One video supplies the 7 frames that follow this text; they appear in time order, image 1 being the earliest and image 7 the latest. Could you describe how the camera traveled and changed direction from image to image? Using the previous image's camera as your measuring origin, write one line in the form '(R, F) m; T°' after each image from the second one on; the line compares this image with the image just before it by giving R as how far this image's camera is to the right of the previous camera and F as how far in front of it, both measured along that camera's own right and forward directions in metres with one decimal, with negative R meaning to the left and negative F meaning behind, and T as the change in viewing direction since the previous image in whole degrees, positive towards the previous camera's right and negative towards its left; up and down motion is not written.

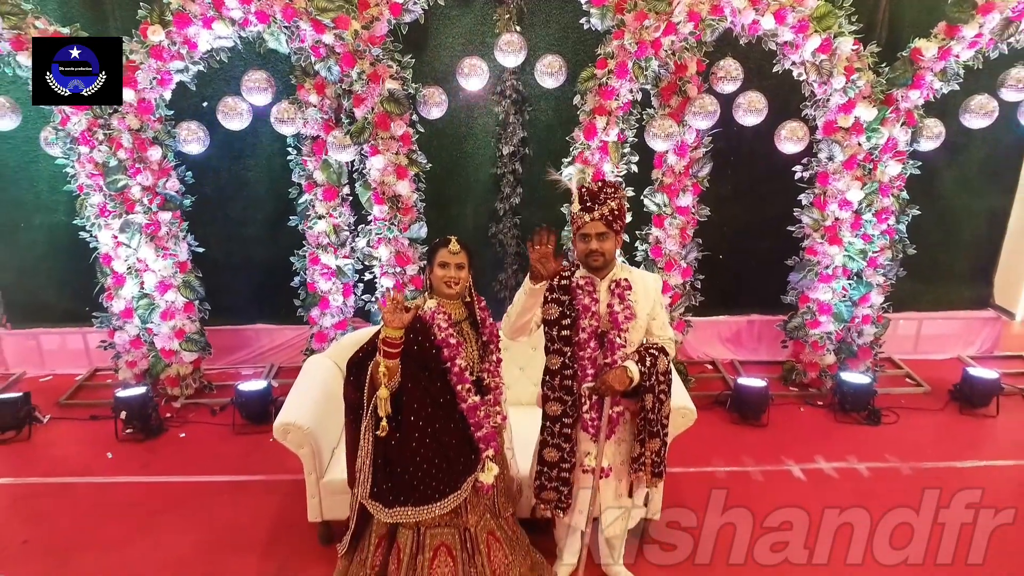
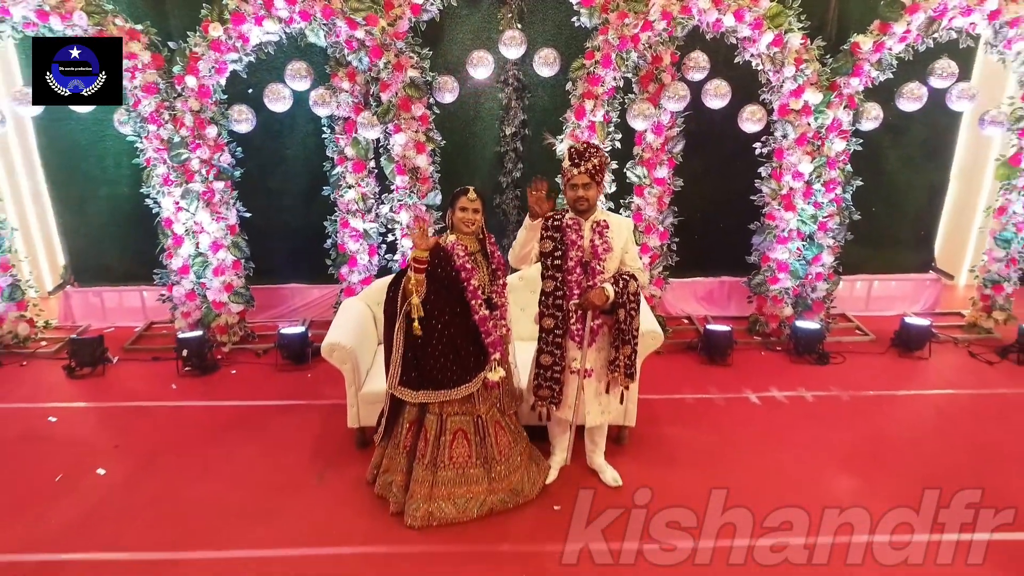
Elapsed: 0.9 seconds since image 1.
(0.0, -0.6) m; 0°
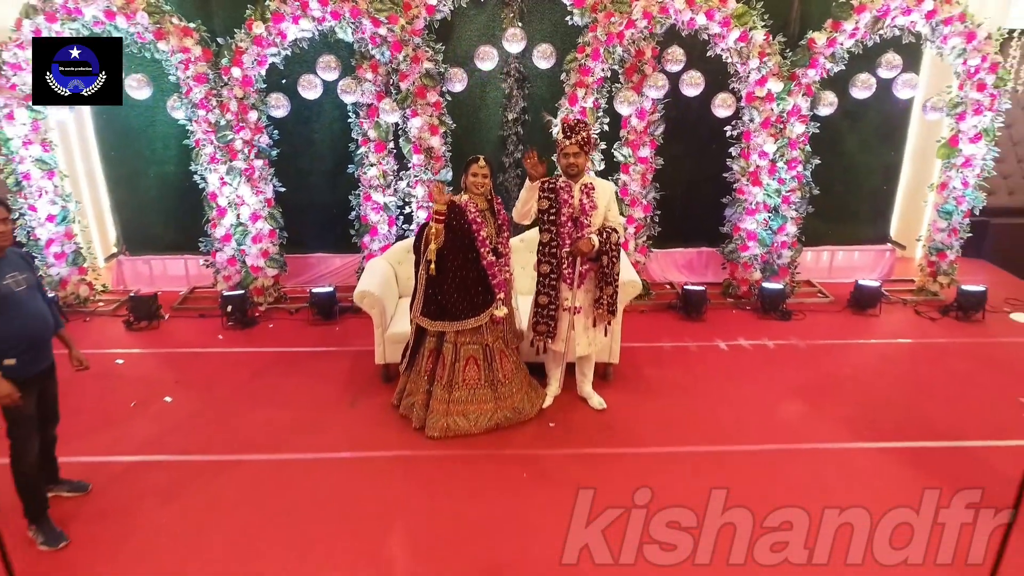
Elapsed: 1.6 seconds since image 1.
(0.0, -0.6) m; 0°
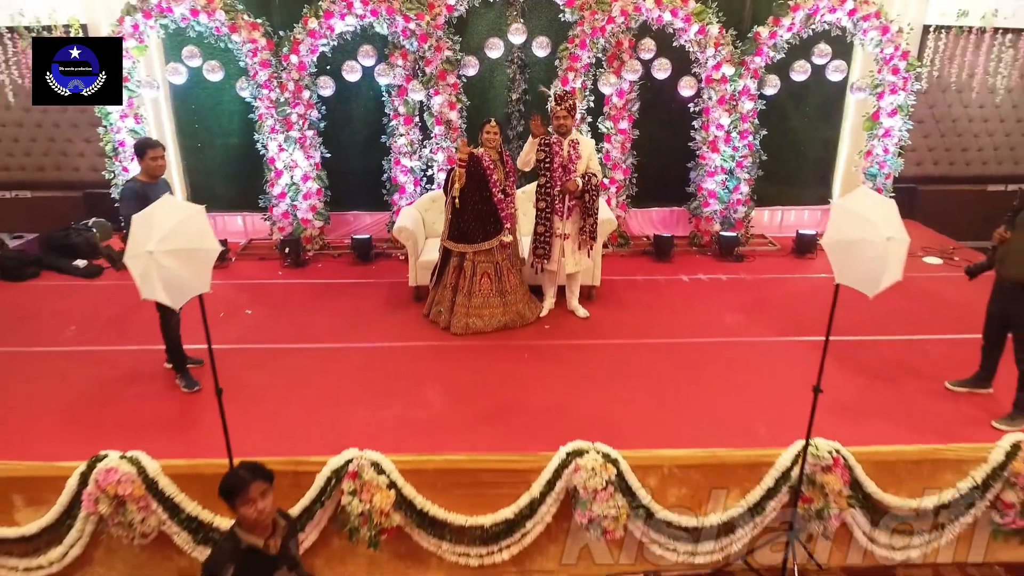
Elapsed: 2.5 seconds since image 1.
(0.0, -1.1) m; 0°
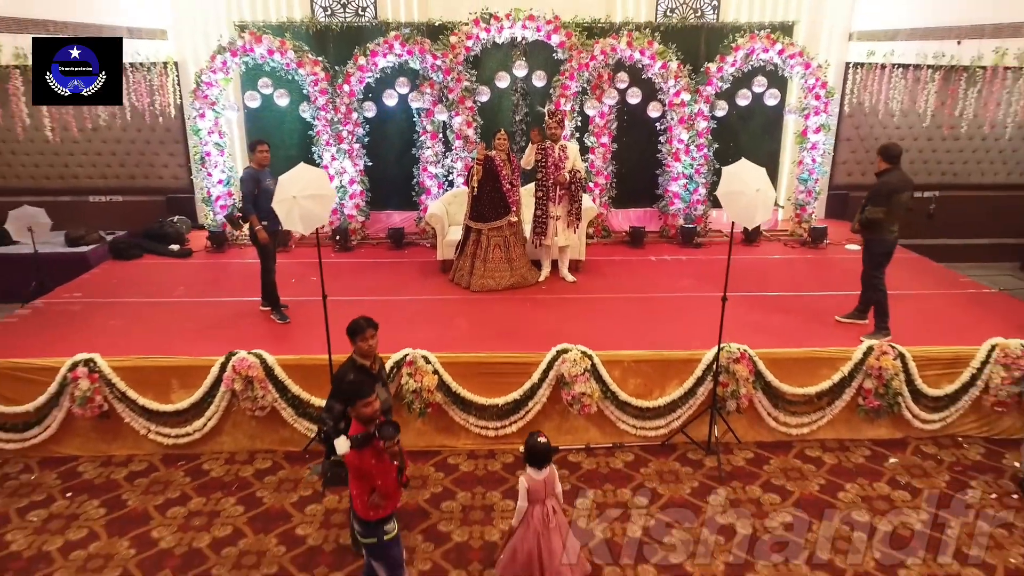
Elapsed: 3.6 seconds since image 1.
(0.0, -1.4) m; 0°
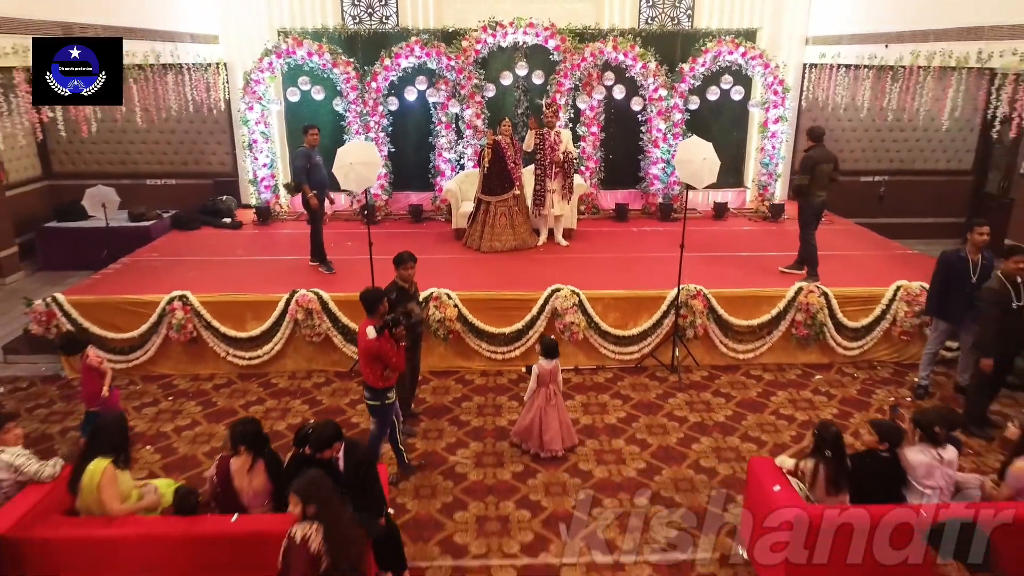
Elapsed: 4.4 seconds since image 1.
(0.0, -1.2) m; 0°
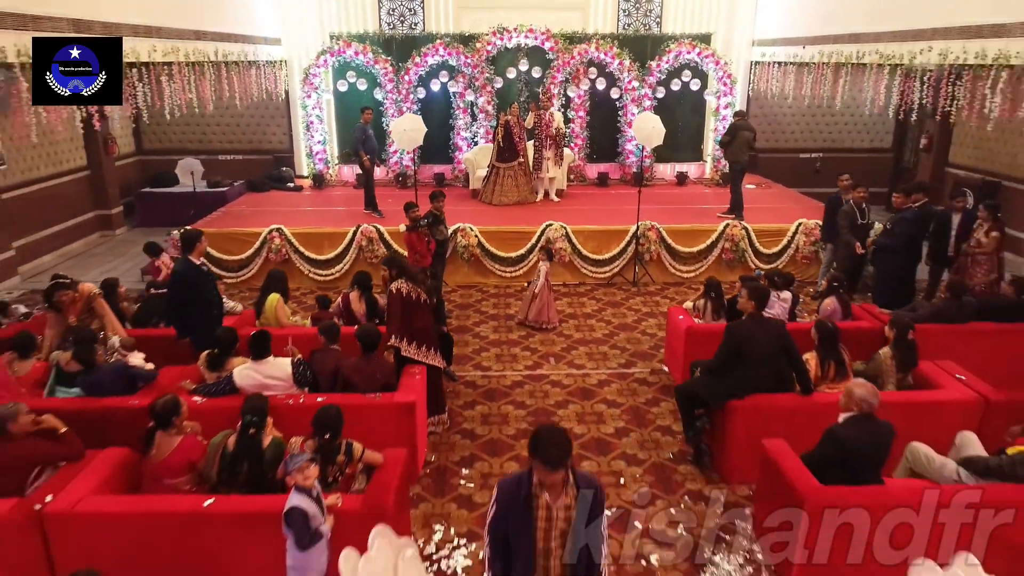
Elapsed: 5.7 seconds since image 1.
(-0.1, -2.1) m; 0°
